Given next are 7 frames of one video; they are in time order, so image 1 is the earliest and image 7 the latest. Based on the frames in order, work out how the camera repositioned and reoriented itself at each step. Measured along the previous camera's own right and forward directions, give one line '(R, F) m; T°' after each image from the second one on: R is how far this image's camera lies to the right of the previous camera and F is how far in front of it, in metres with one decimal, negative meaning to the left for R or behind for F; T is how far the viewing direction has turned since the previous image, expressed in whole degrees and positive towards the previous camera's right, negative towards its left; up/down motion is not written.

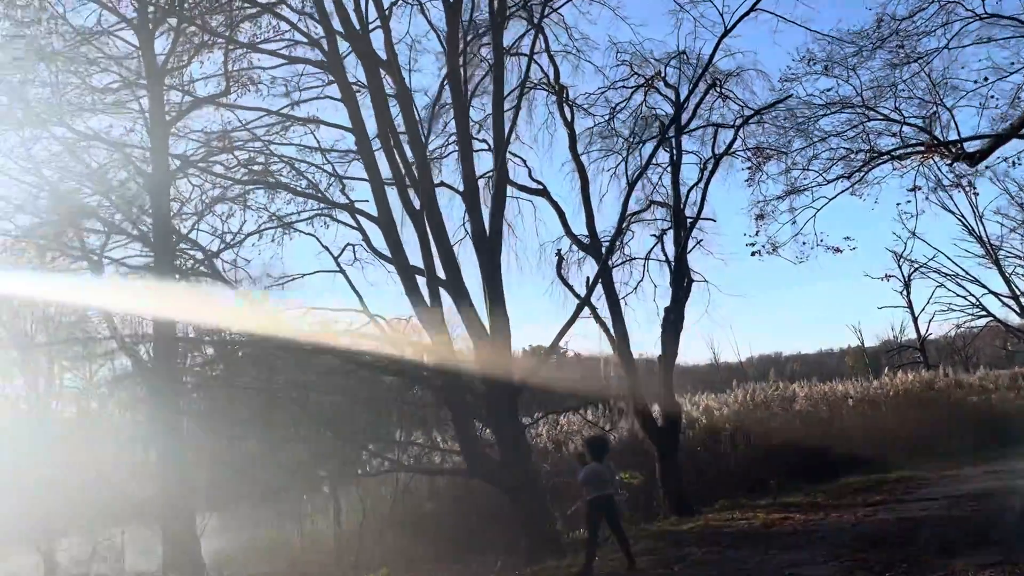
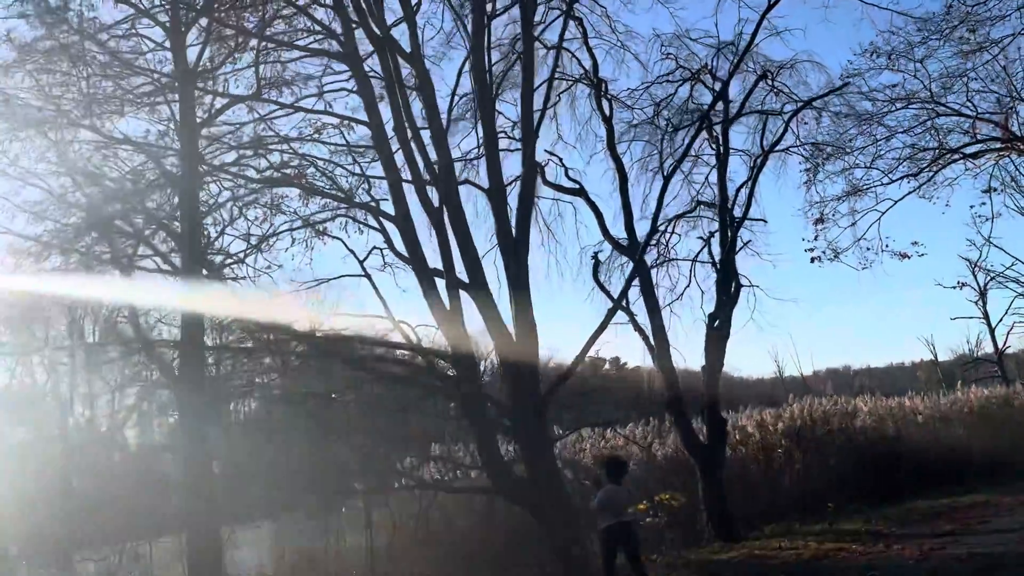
(+0.3, +0.6) m; -4°
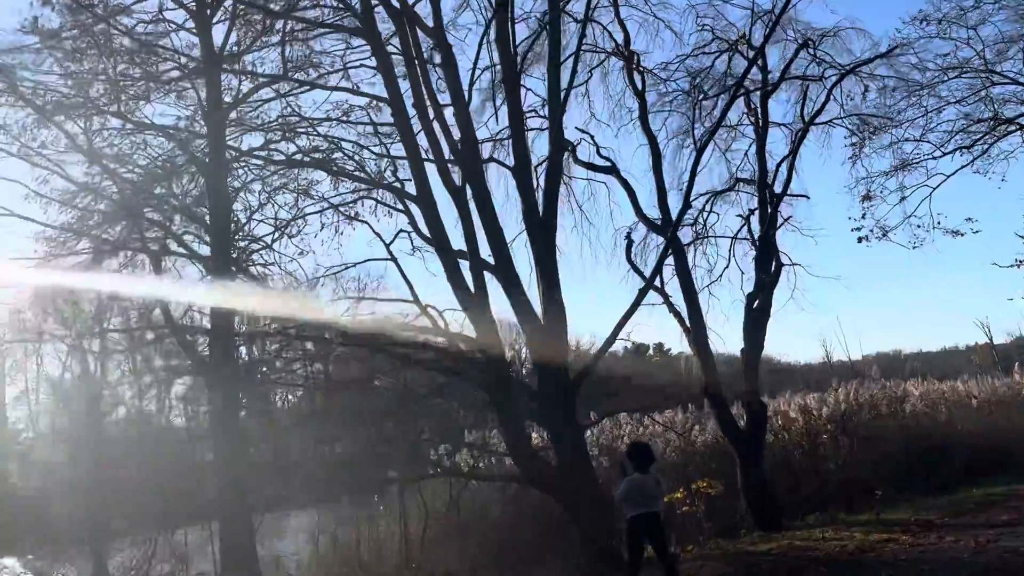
(+0.1, +0.3) m; -3°
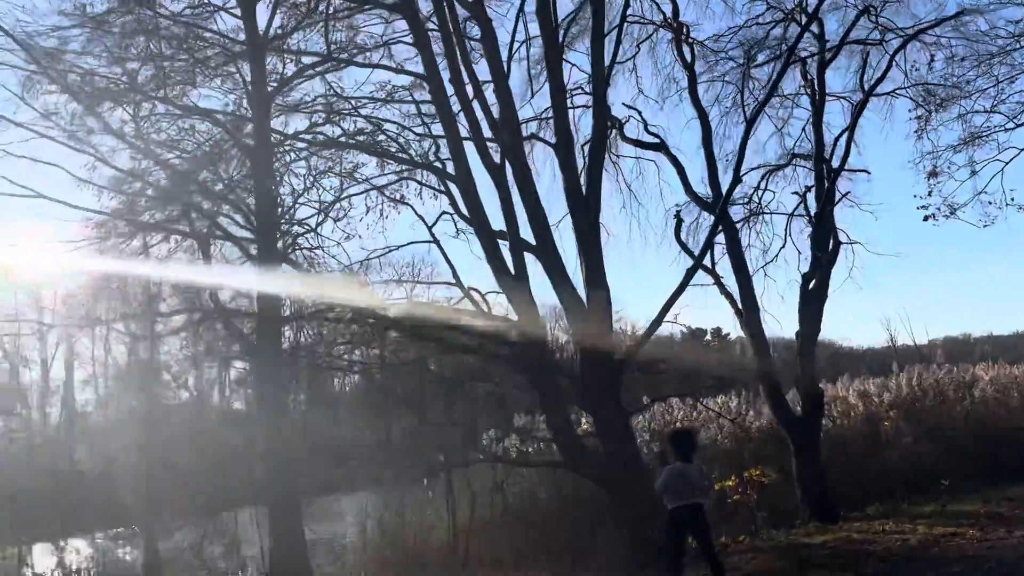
(+0.1, +0.3) m; -4°
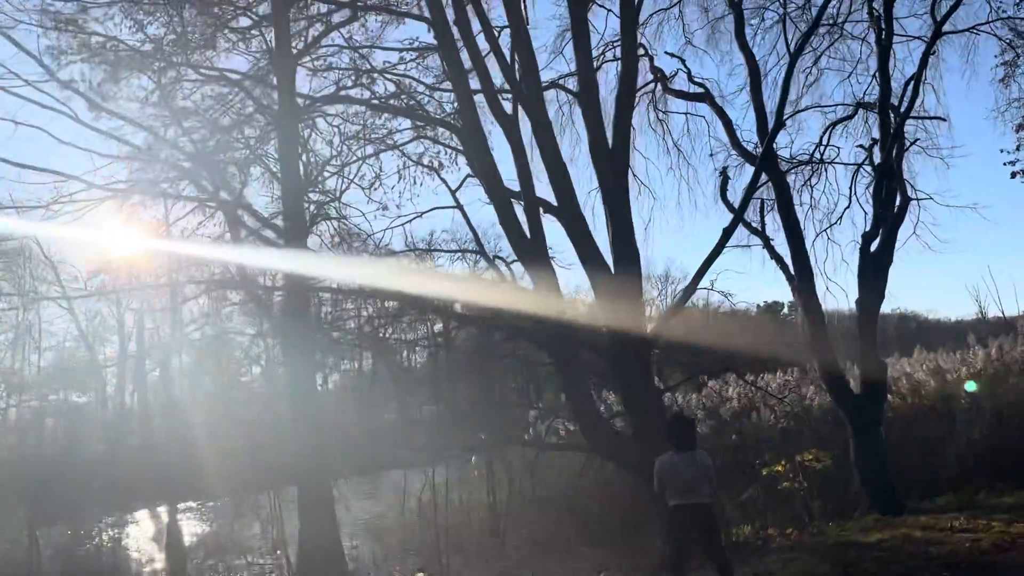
(+0.4, +0.7) m; -5°
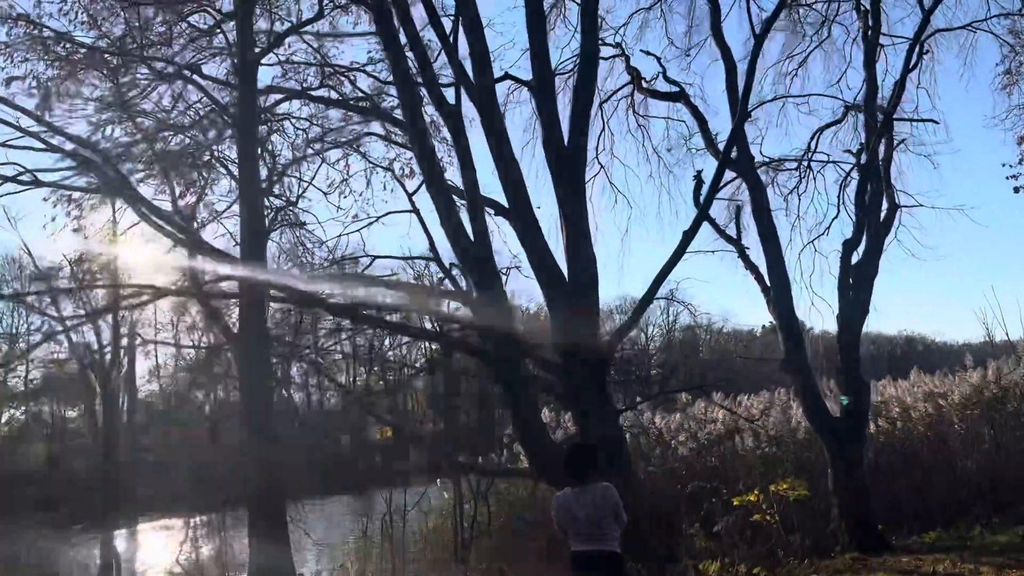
(+0.4, +0.6) m; 0°
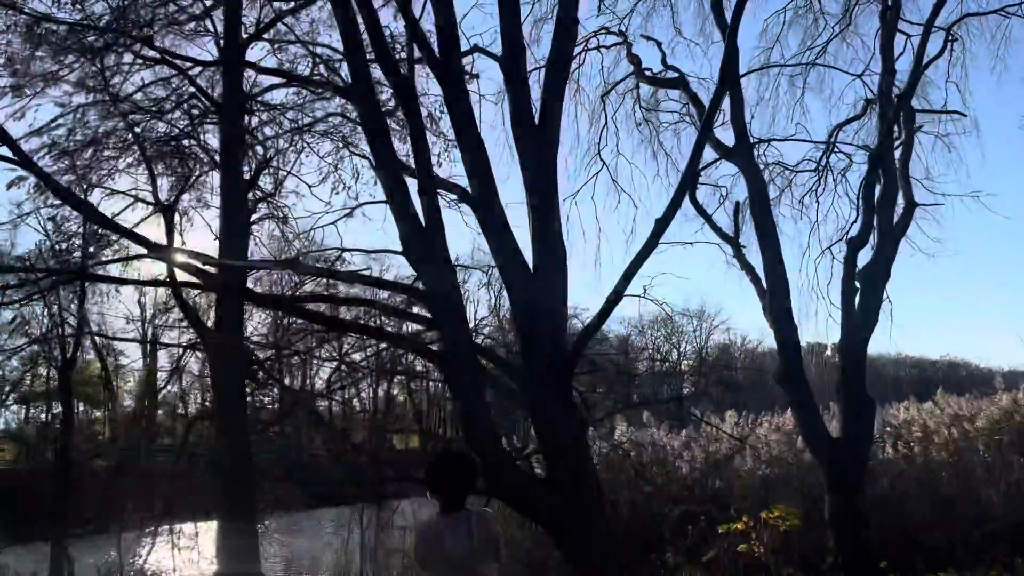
(+0.5, +0.6) m; -2°
